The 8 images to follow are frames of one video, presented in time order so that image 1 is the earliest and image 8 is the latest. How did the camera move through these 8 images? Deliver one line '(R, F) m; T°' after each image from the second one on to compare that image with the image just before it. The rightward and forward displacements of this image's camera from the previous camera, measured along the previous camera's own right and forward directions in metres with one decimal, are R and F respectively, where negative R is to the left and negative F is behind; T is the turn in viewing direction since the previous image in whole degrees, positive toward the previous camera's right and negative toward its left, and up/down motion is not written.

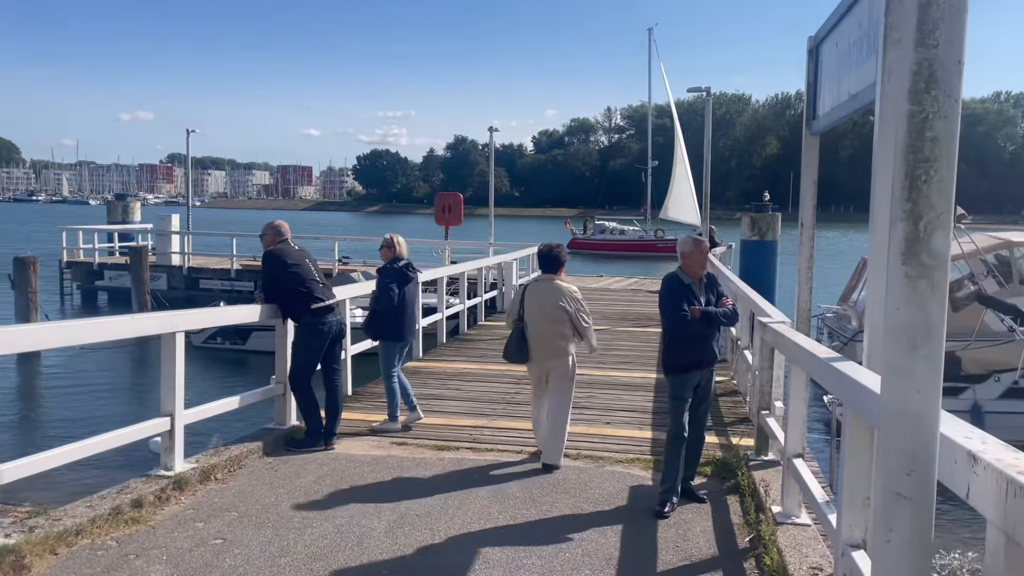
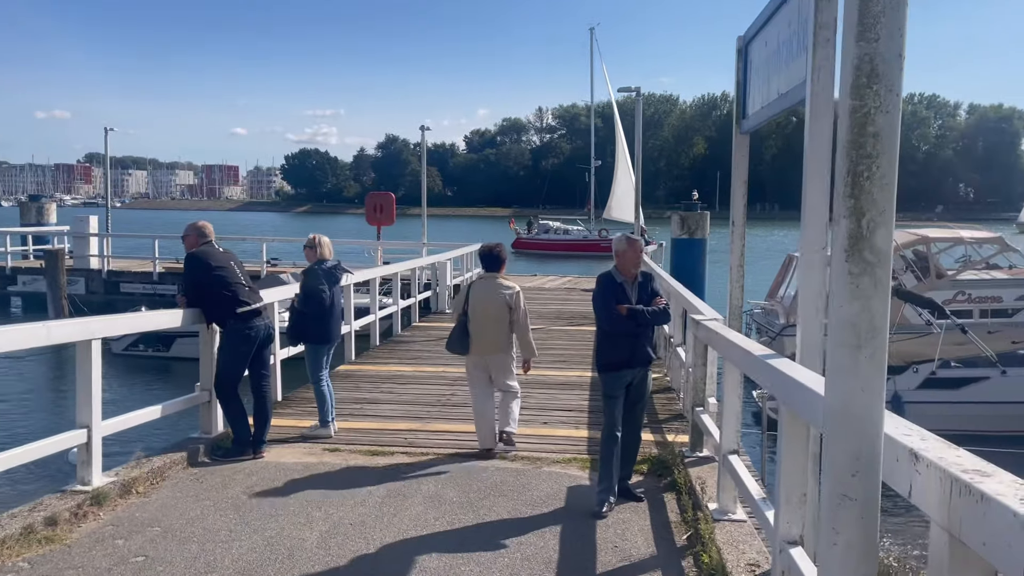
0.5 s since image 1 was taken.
(0.0, +0.1) m; +5°
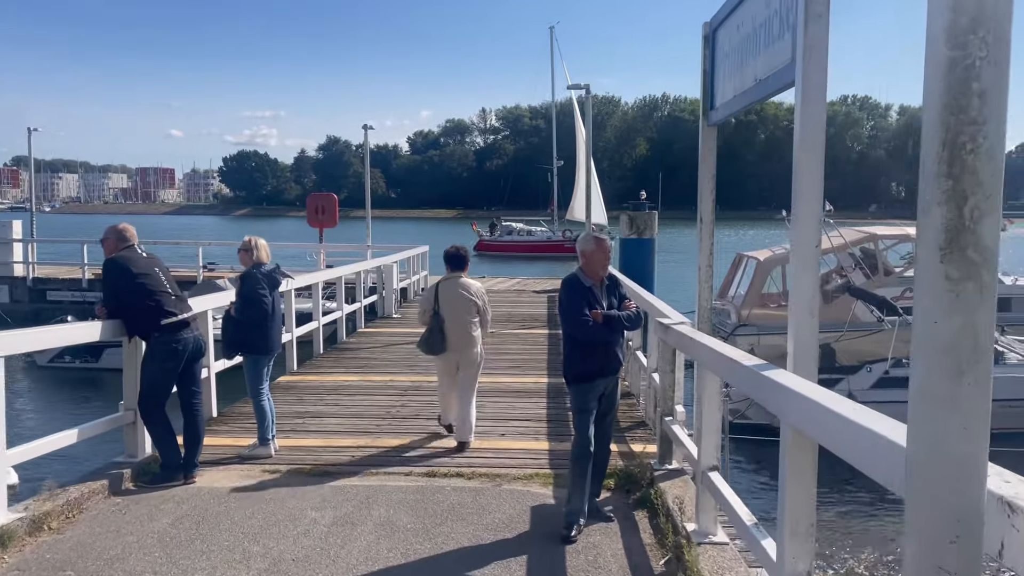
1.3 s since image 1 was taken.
(-0.1, +0.4) m; +4°
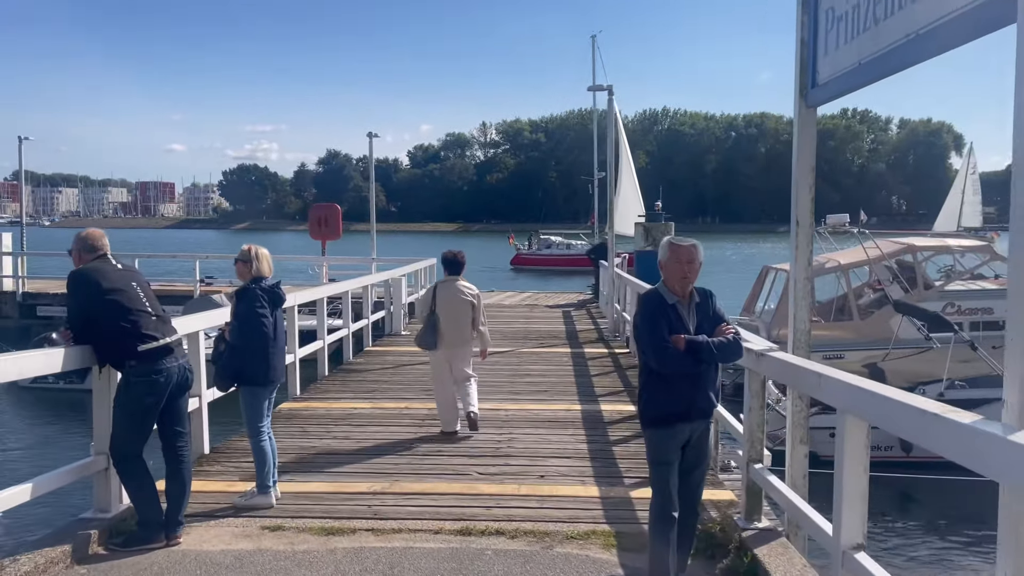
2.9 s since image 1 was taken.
(-0.3, +0.9) m; 0°
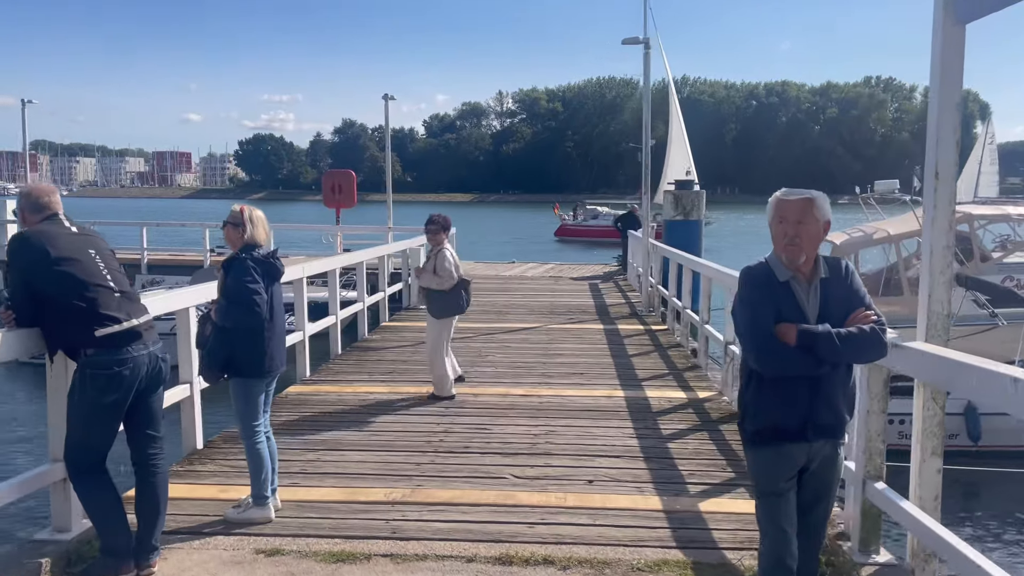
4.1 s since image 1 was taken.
(-0.2, +0.9) m; -1°
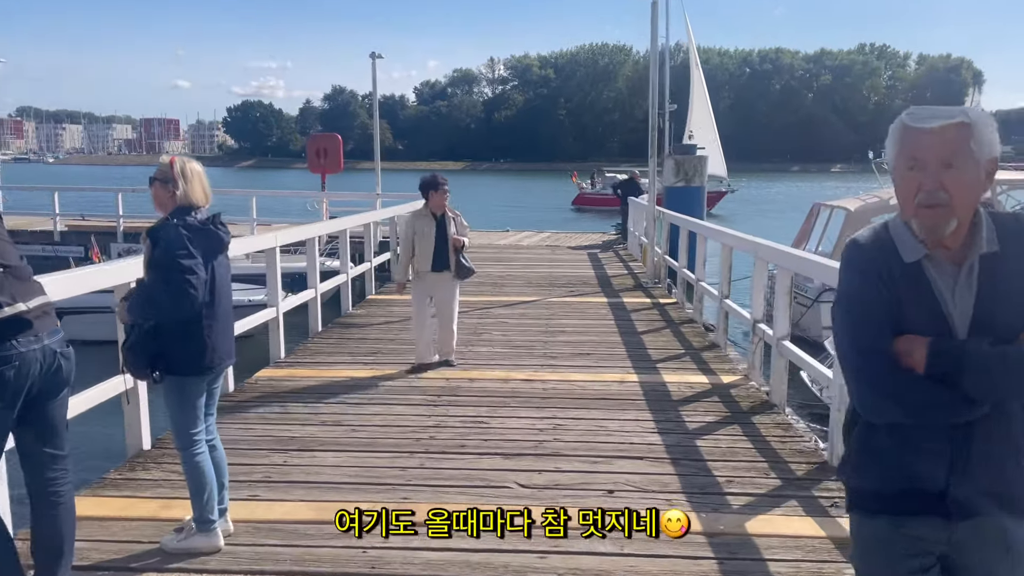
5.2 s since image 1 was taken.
(-0.1, +0.8) m; +1°
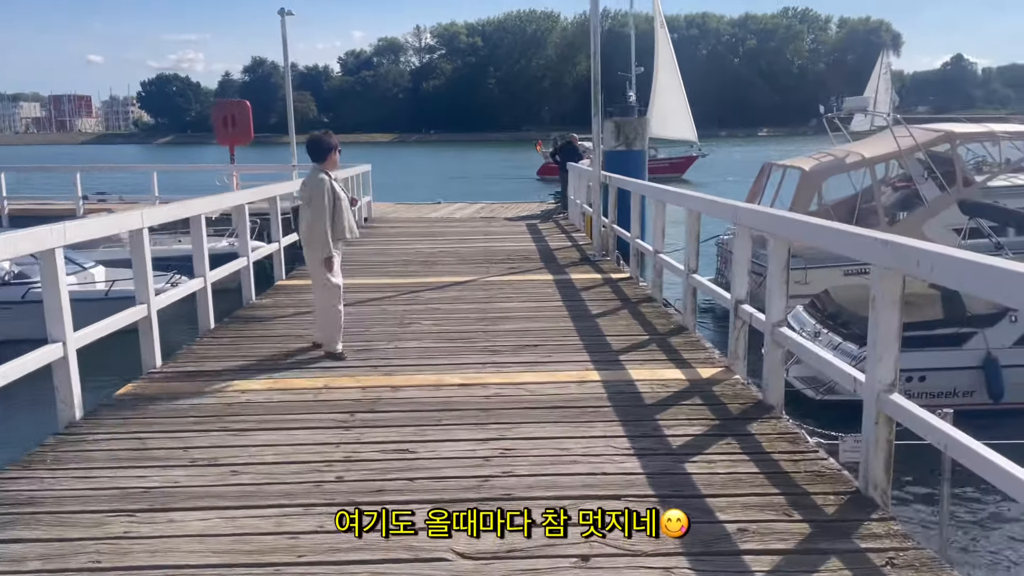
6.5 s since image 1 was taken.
(0.0, +1.2) m; +4°
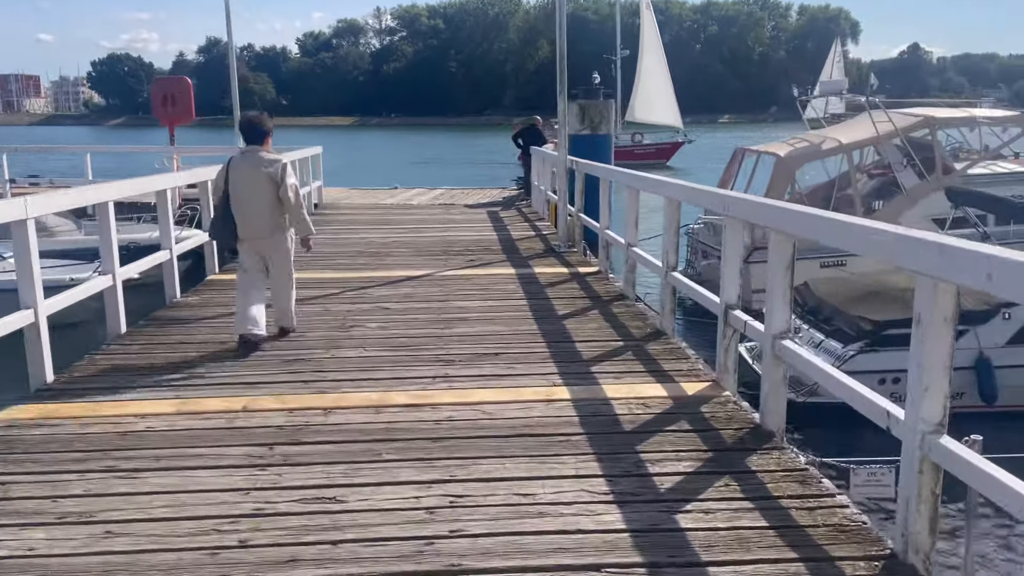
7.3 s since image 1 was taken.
(0.0, +0.7) m; +3°
